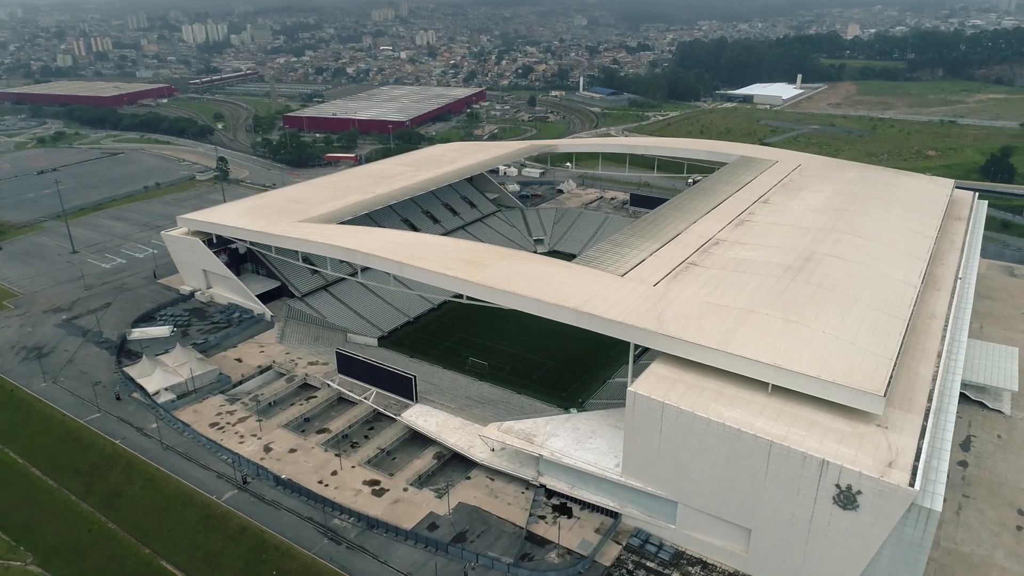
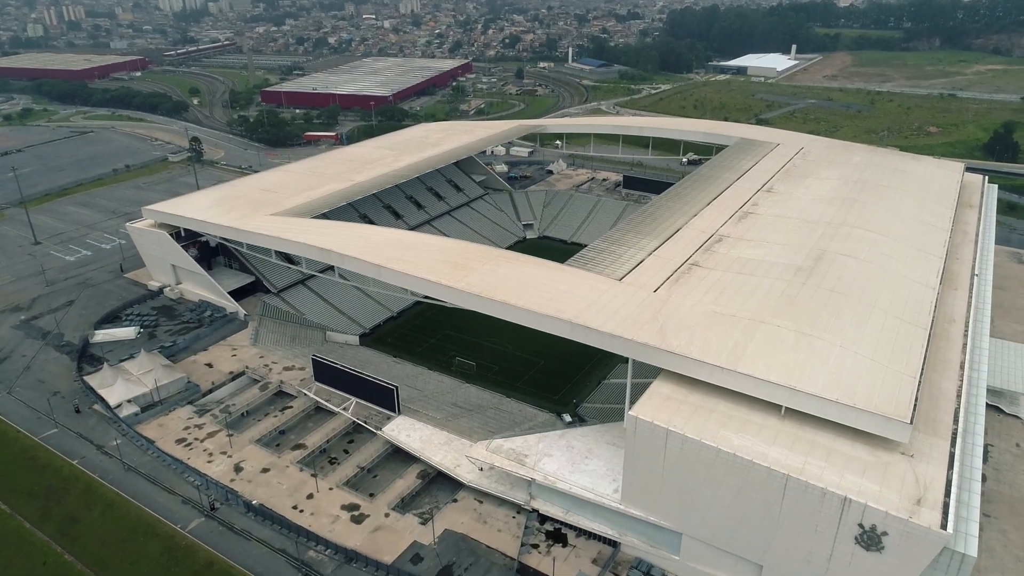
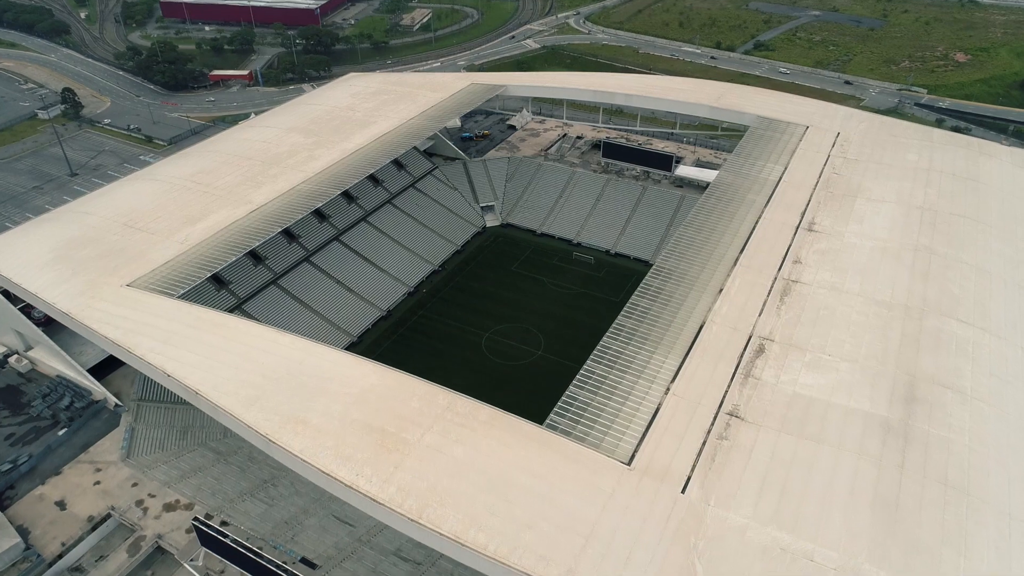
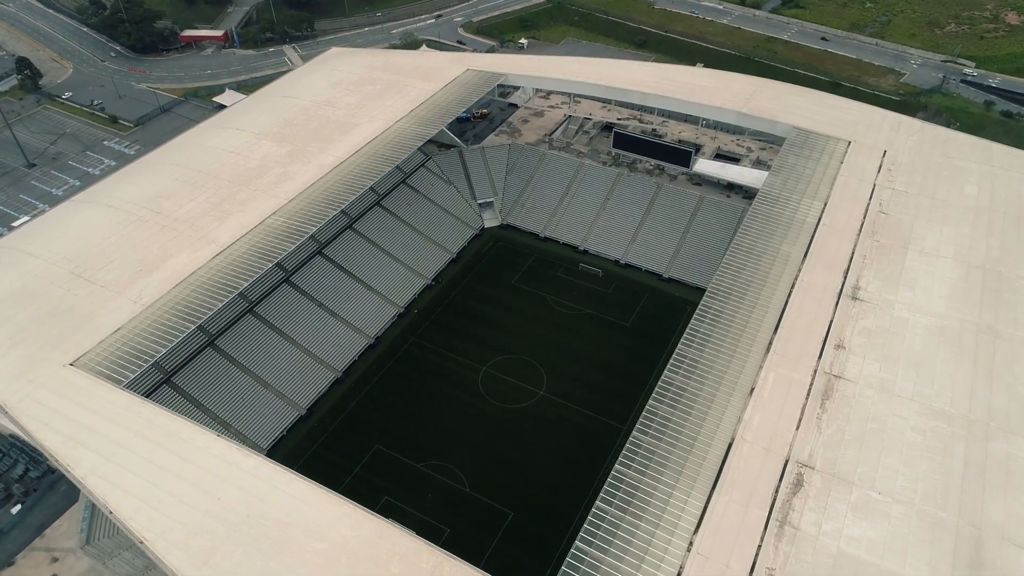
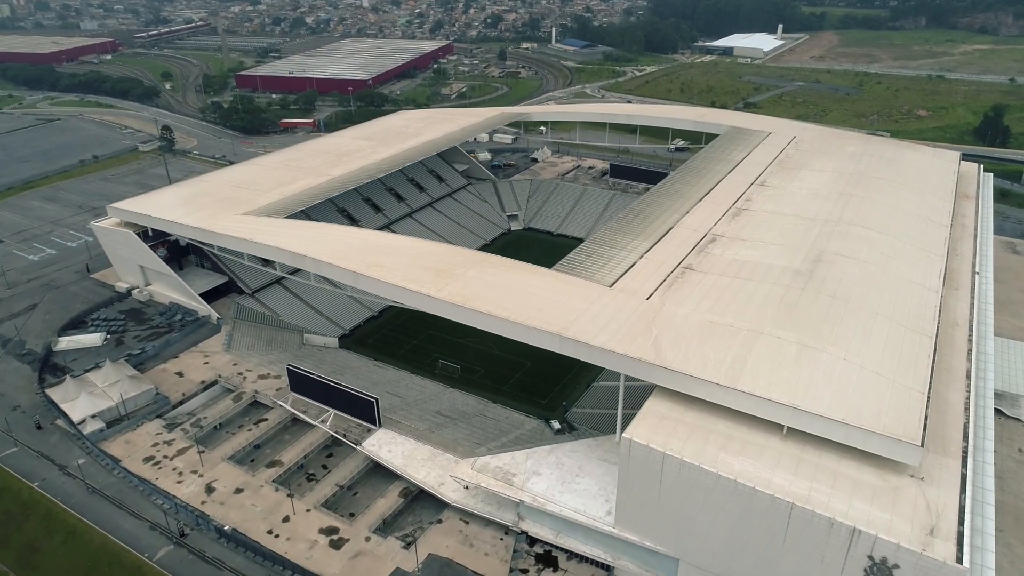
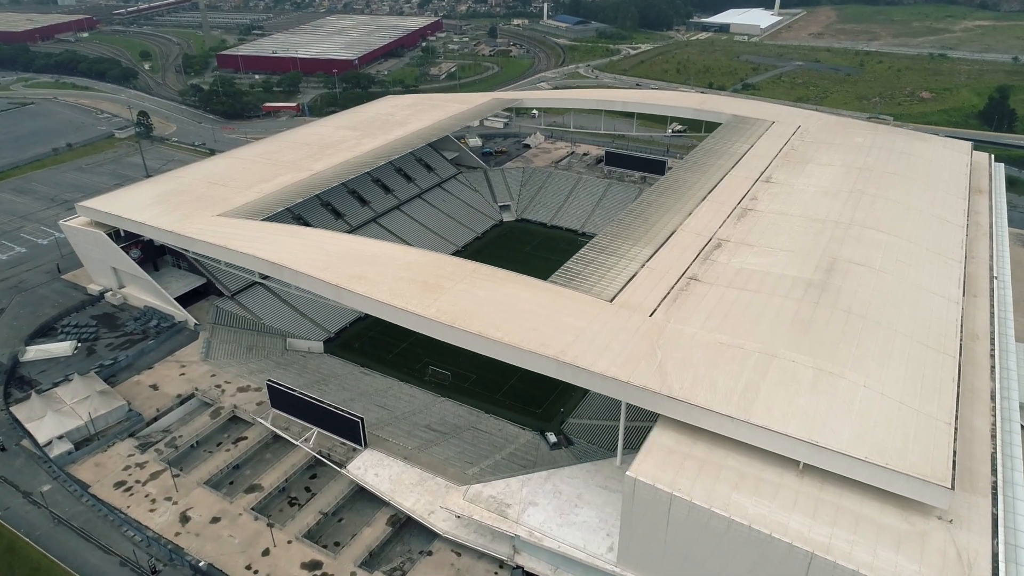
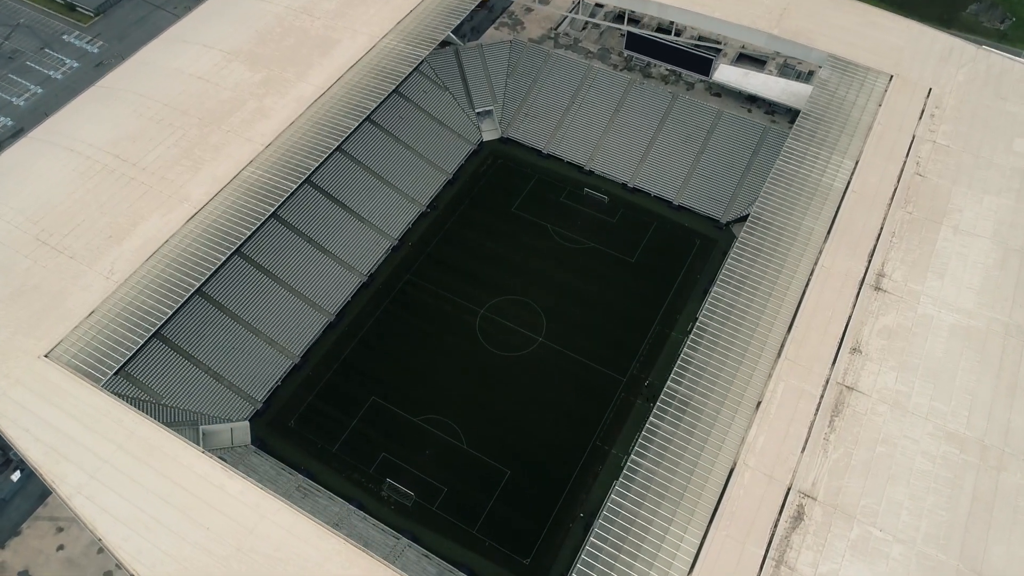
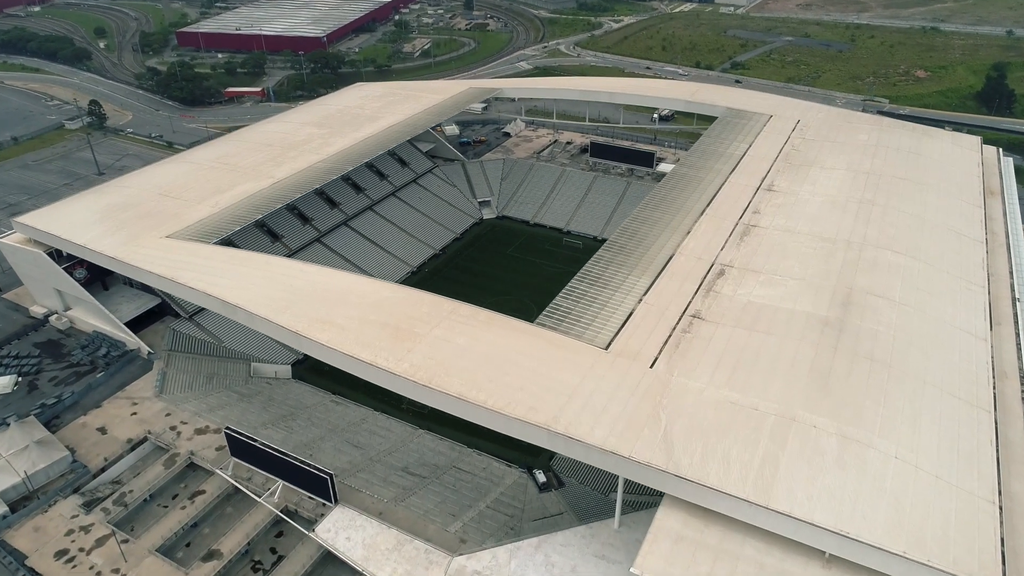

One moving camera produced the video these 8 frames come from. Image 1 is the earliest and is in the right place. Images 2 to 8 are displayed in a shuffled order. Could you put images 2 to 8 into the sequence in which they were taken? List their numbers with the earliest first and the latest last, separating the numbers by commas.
2, 5, 6, 8, 3, 4, 7
